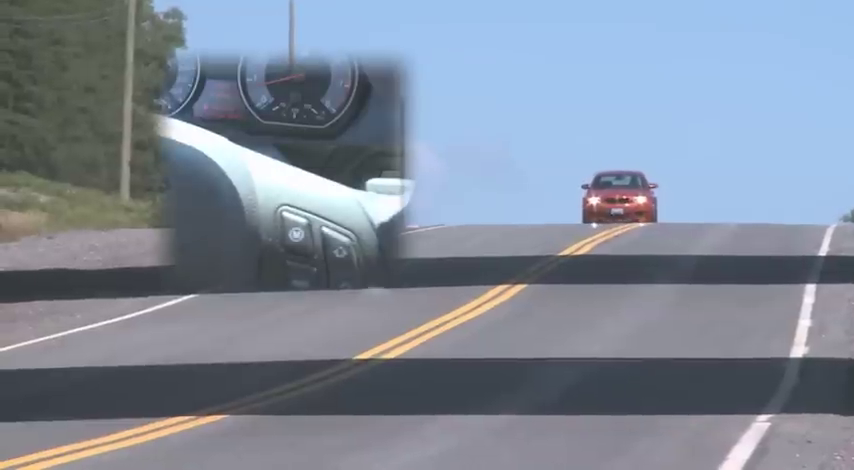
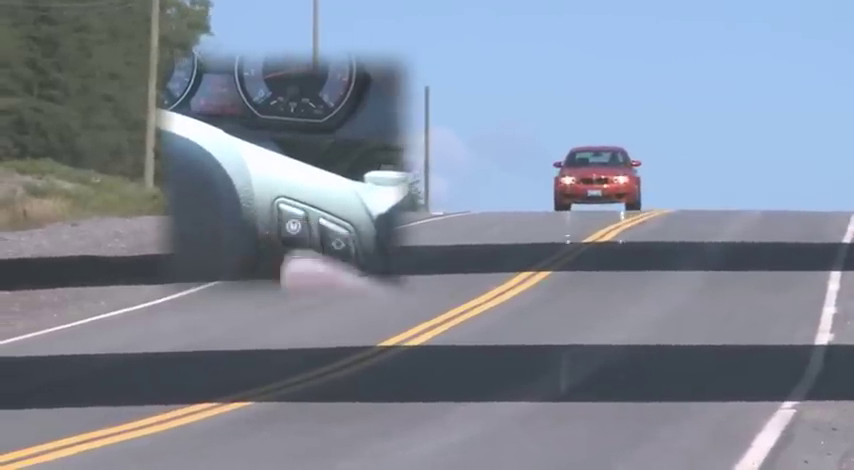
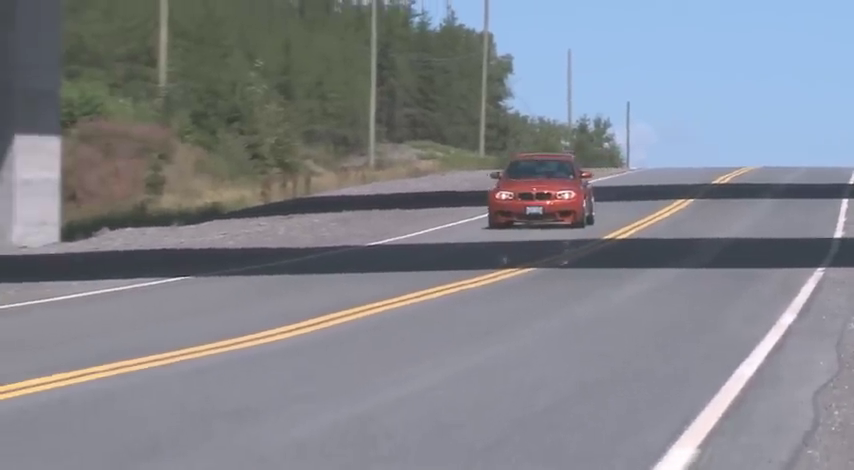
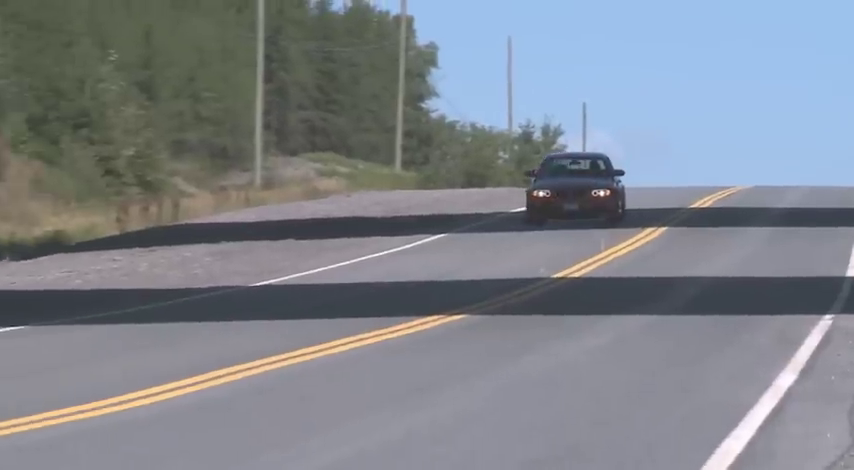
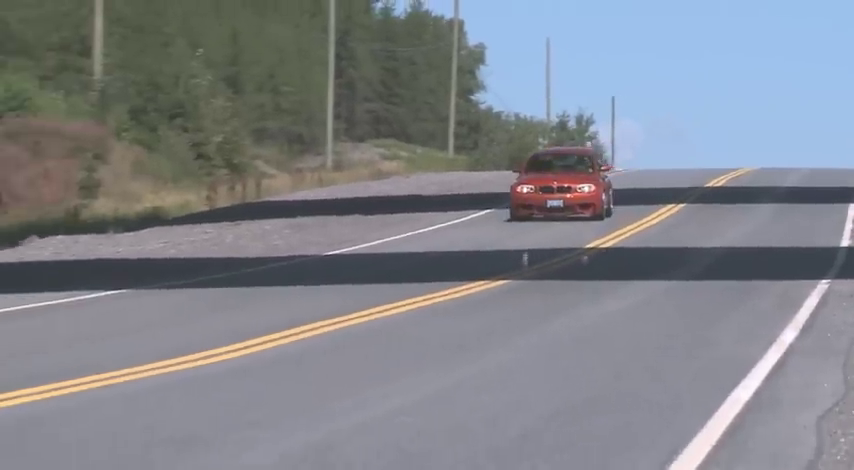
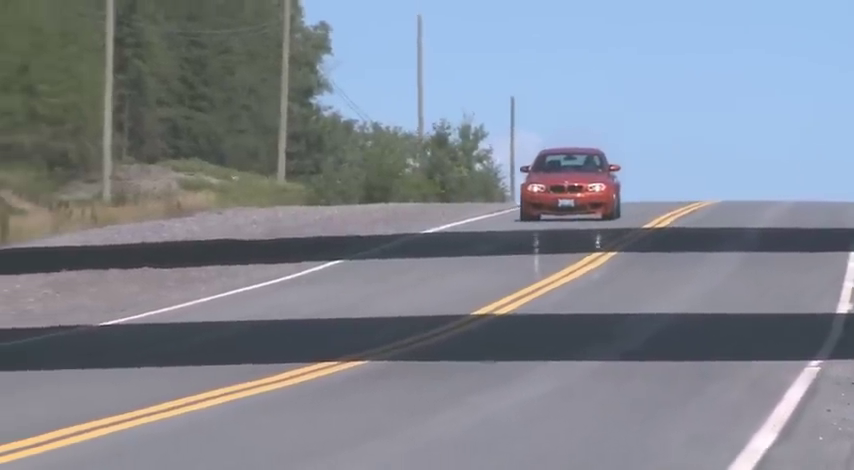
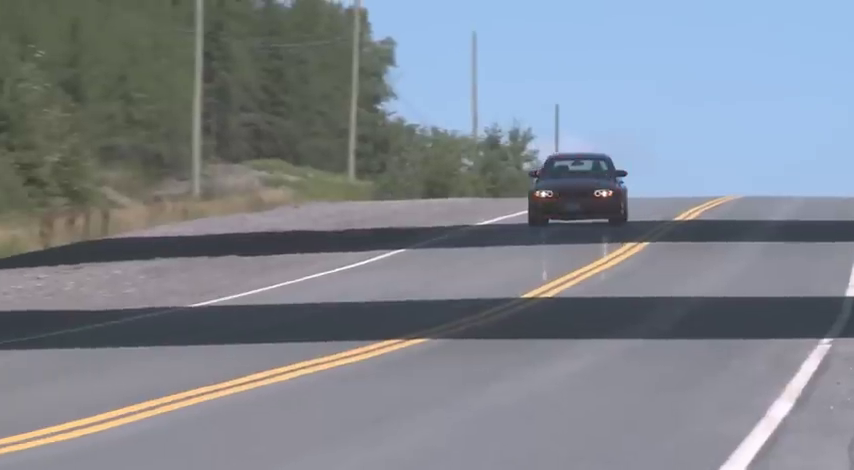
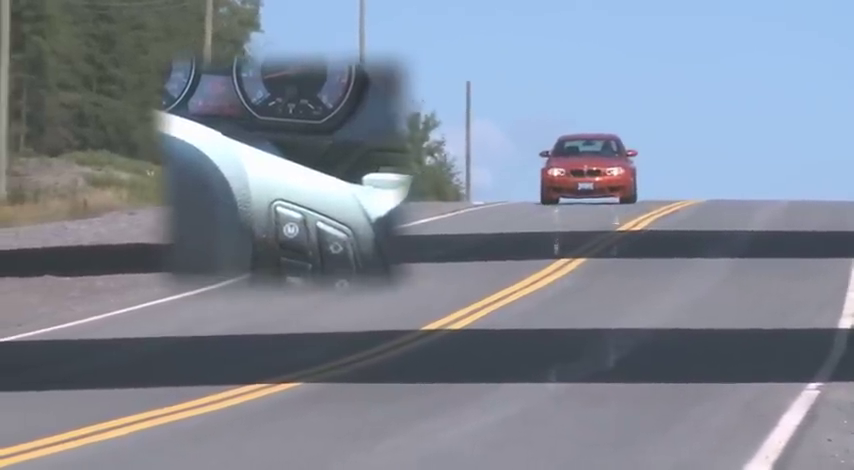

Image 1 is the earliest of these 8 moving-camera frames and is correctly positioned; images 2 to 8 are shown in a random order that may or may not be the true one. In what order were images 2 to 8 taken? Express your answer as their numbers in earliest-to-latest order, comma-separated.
2, 8, 6, 7, 4, 5, 3
